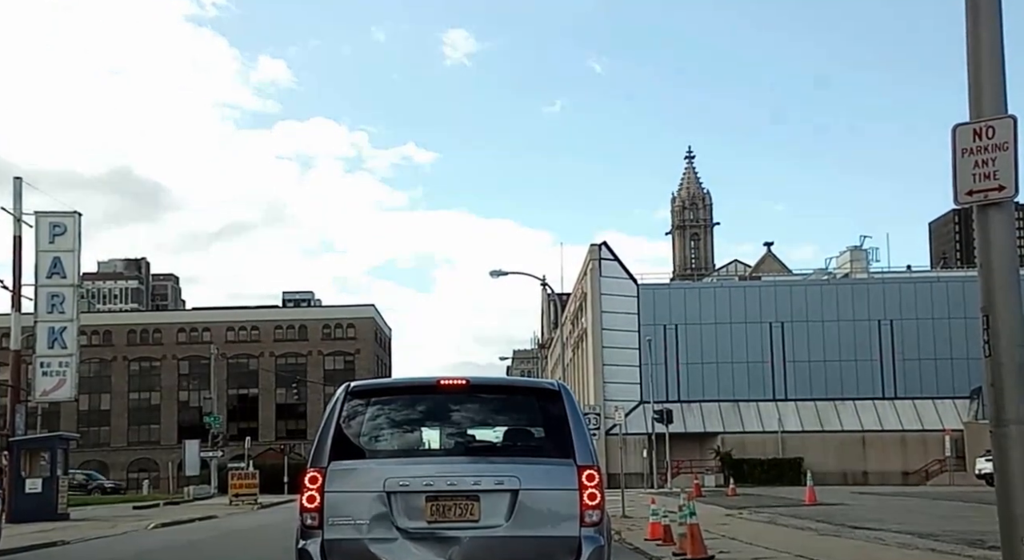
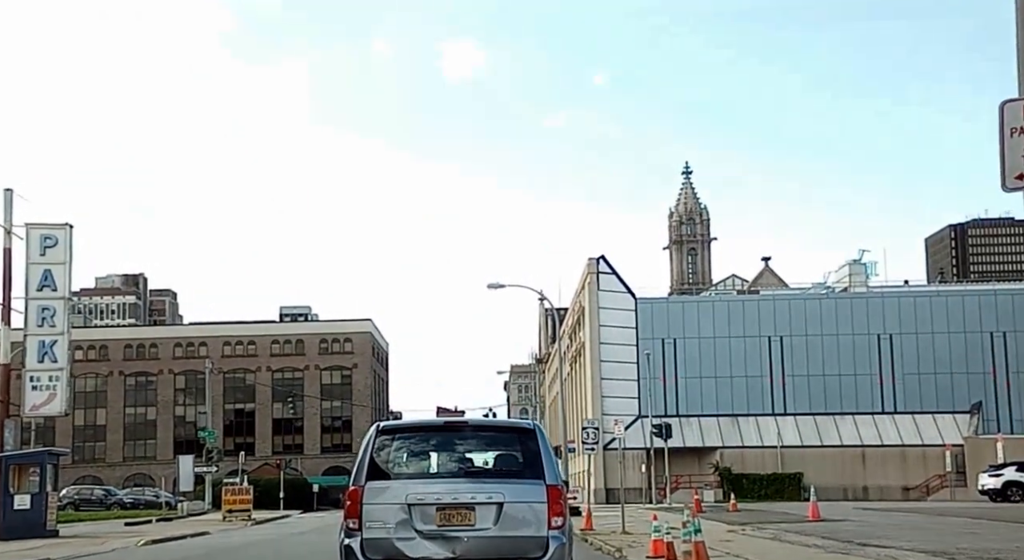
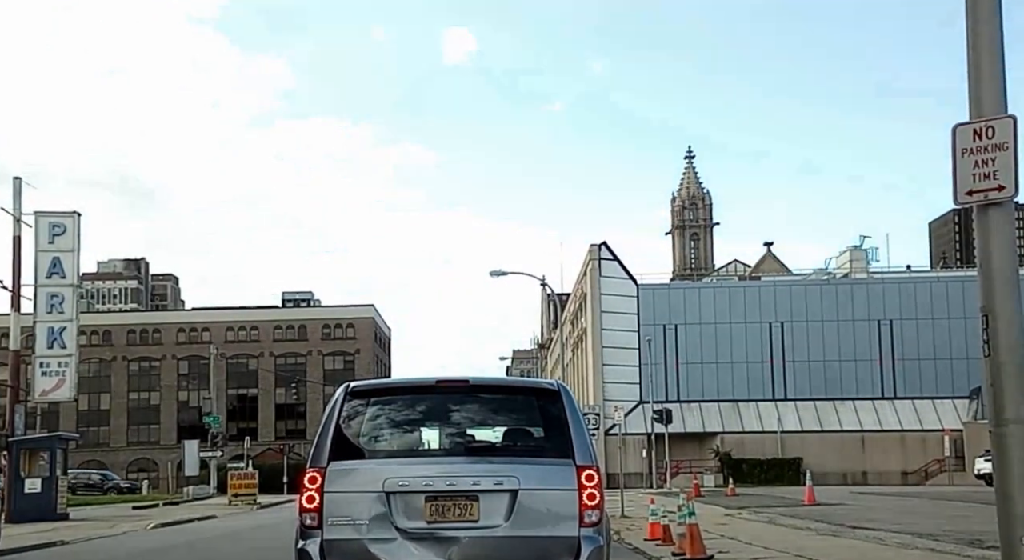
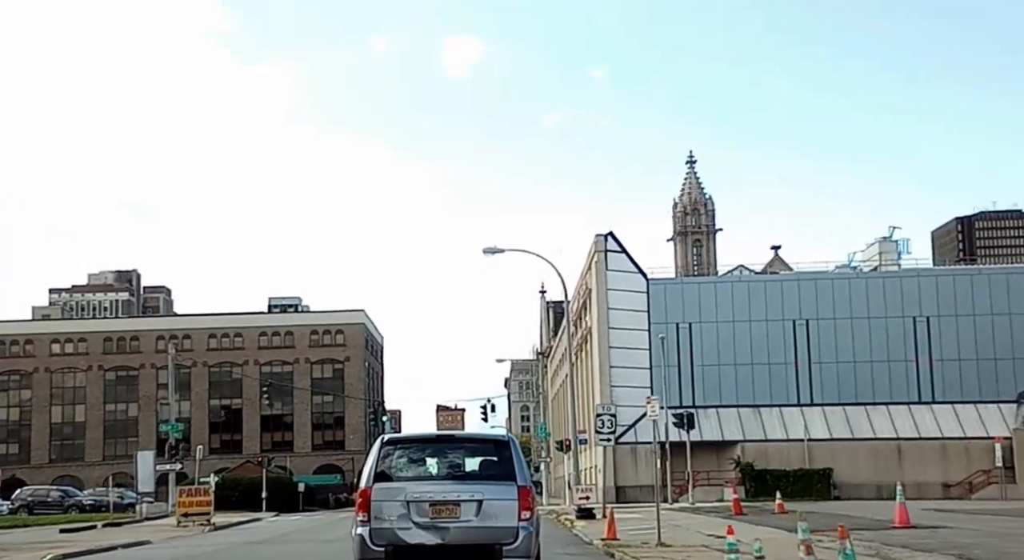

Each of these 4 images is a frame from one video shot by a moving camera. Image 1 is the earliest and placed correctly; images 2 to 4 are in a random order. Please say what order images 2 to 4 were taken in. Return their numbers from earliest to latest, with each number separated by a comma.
3, 2, 4
